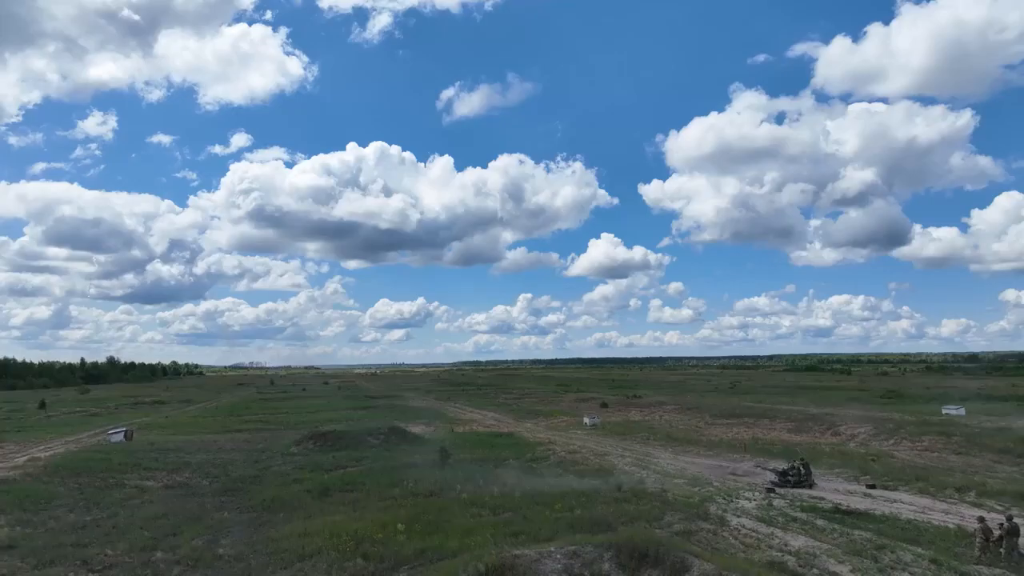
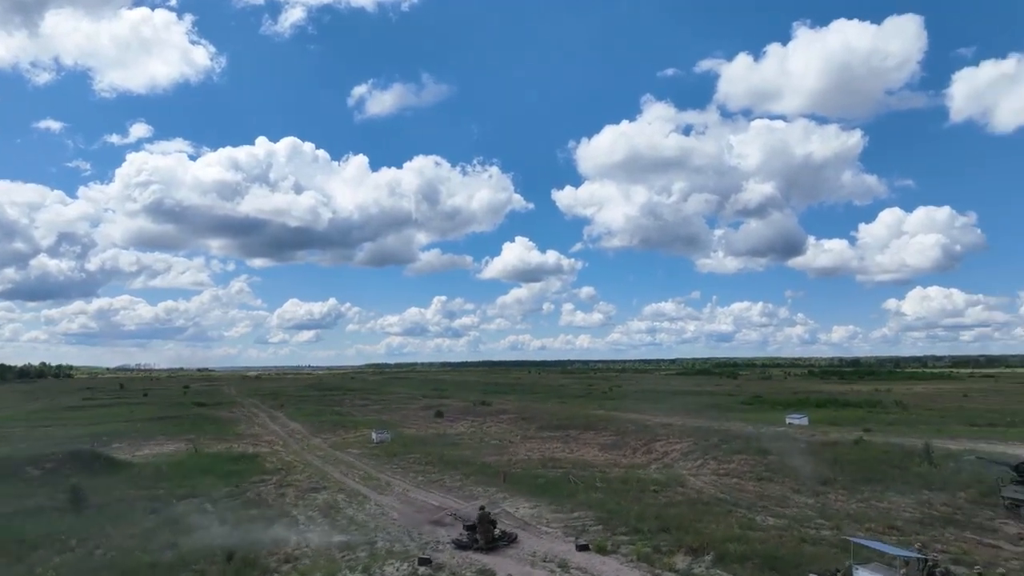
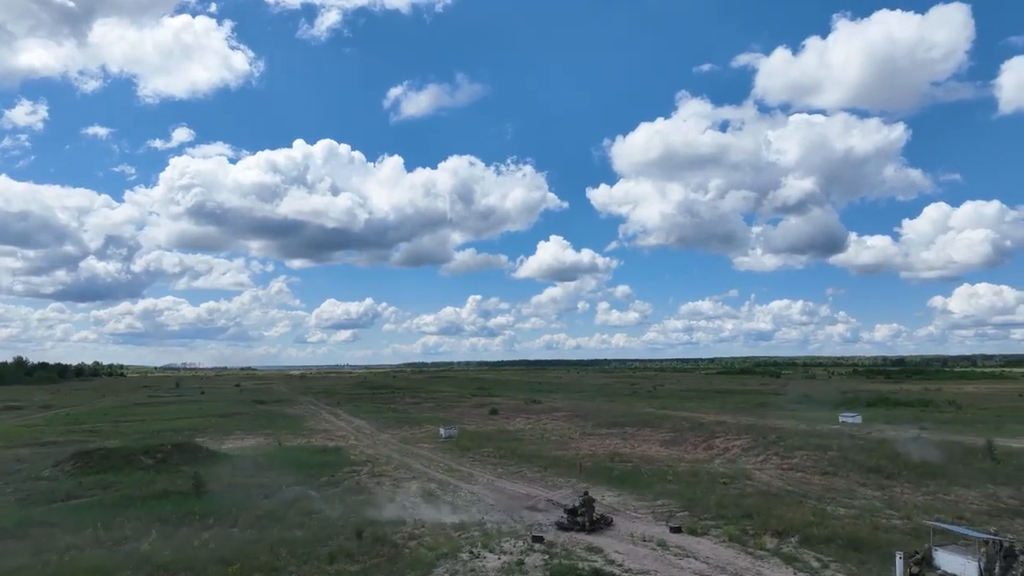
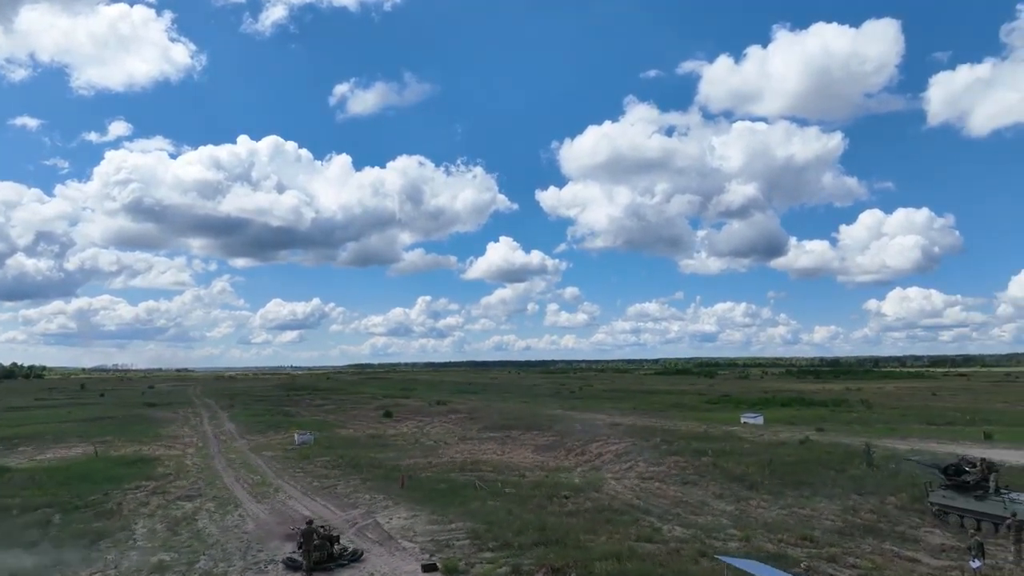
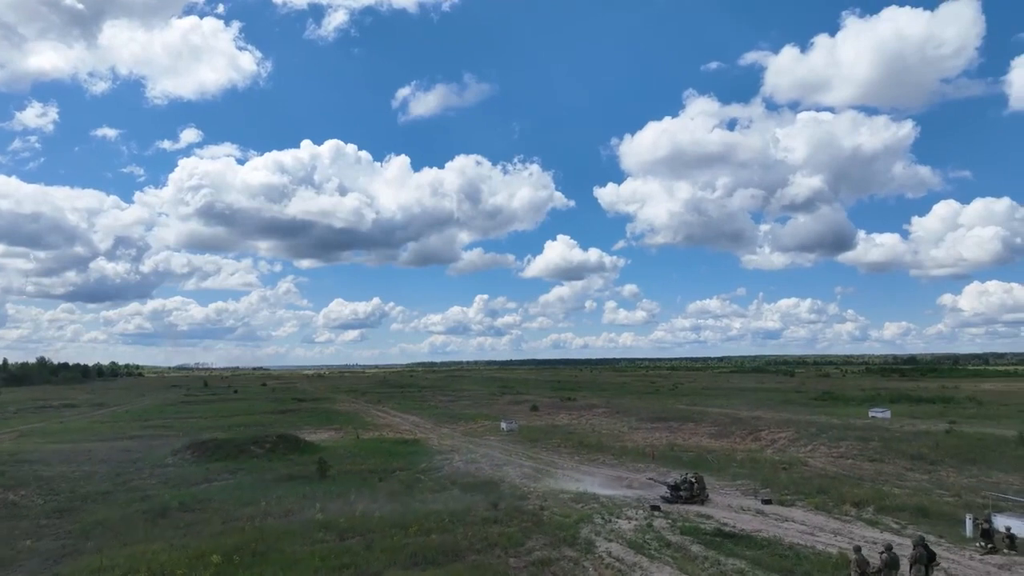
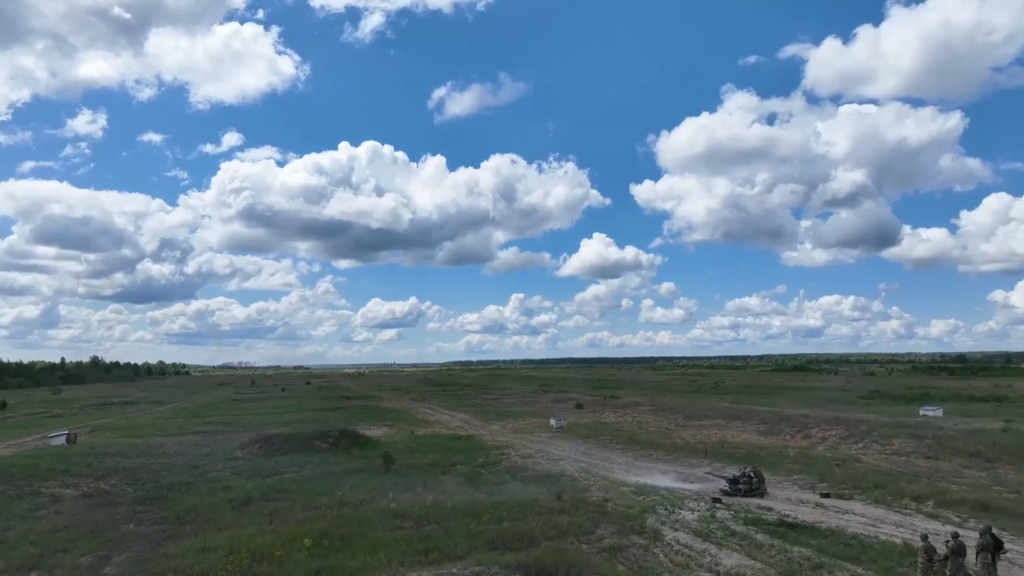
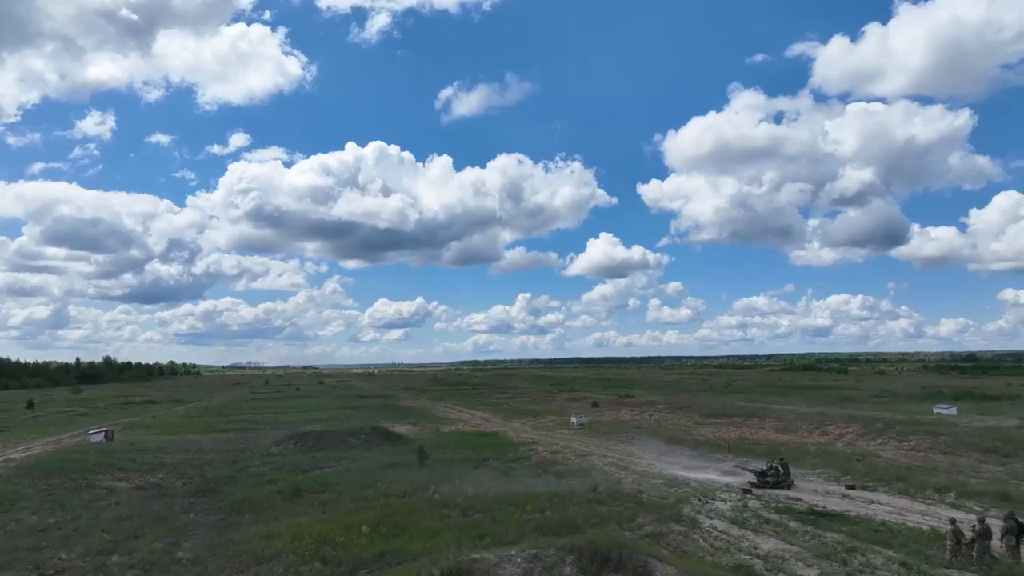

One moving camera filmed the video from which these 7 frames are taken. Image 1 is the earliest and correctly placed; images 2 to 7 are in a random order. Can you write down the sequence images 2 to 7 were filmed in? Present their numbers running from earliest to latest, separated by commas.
7, 6, 5, 3, 2, 4
